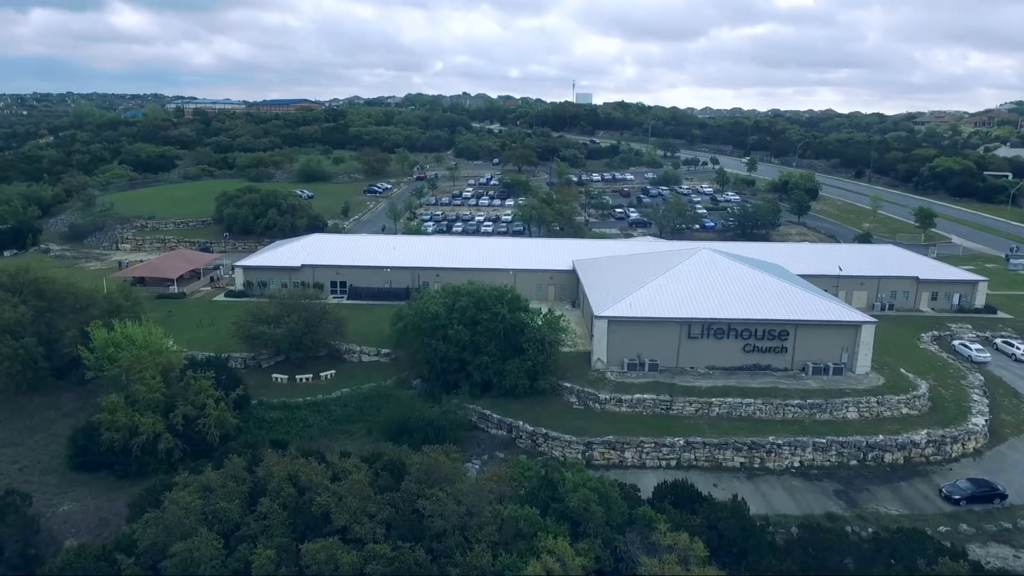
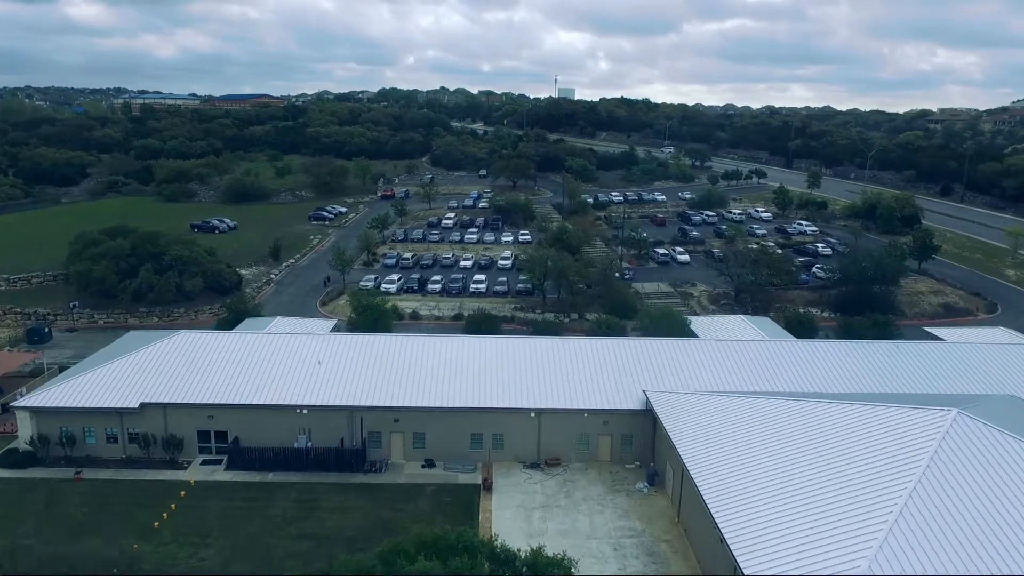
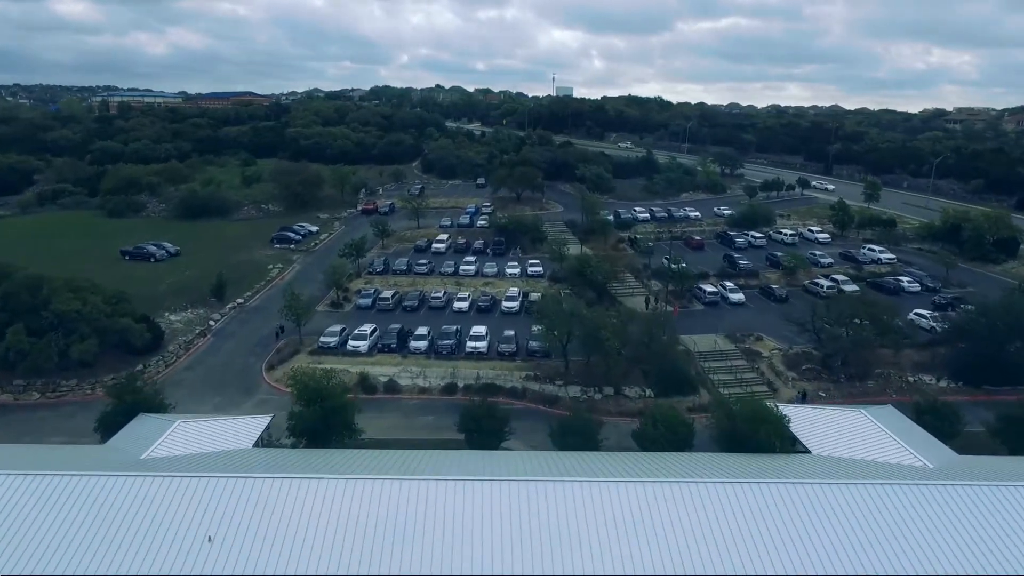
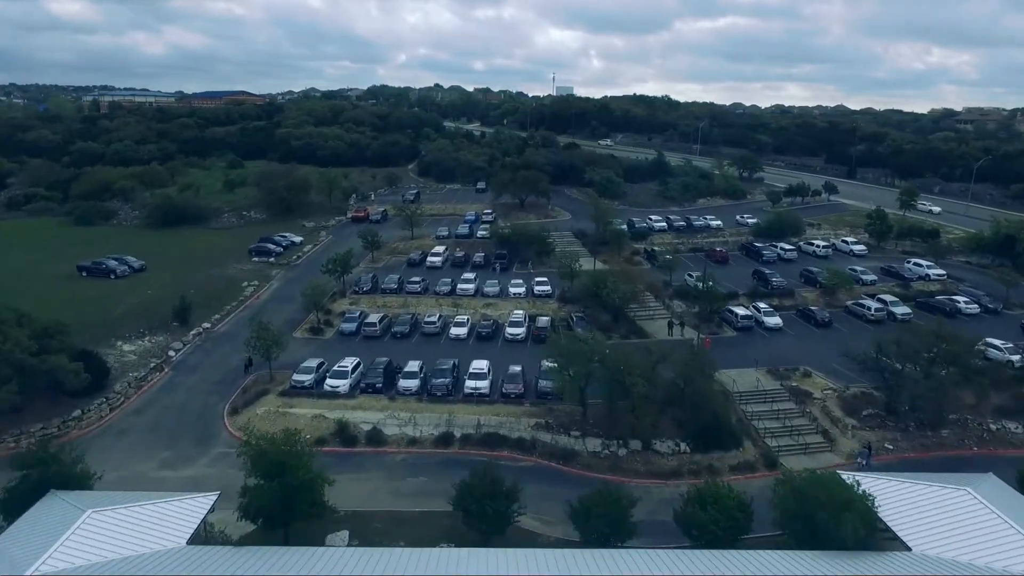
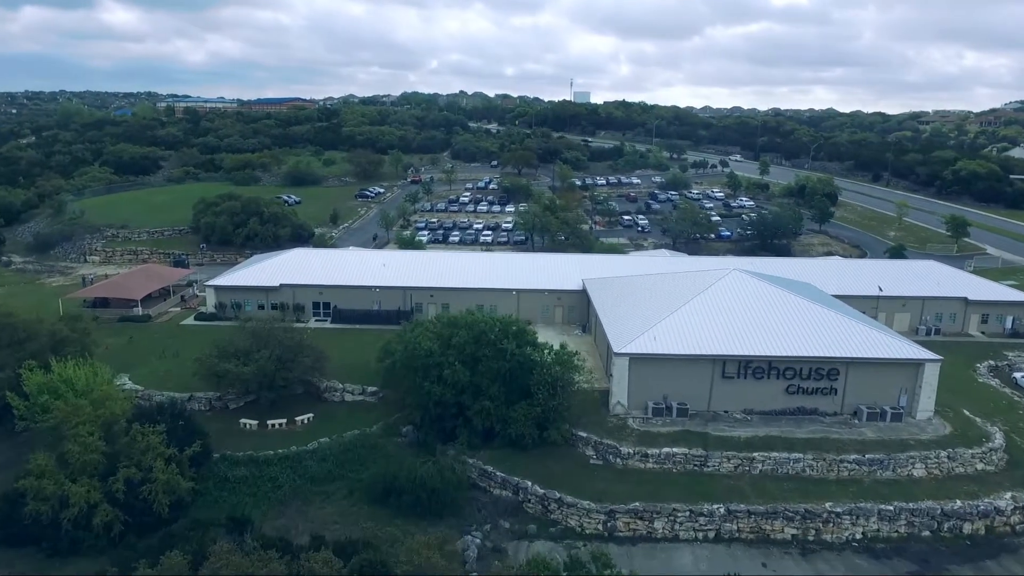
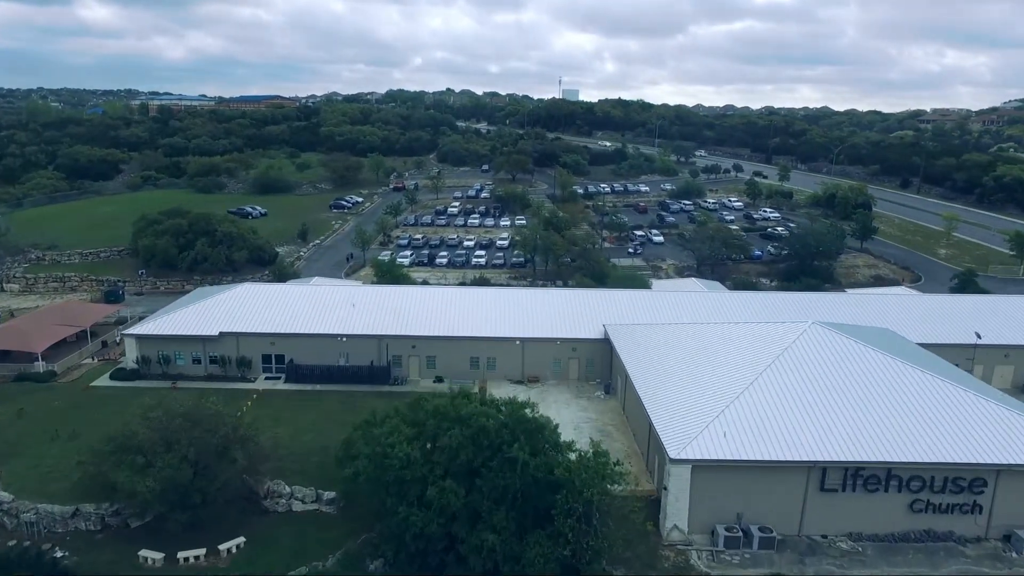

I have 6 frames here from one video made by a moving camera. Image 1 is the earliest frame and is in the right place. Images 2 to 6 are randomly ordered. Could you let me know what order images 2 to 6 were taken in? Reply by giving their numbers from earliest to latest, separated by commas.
5, 6, 2, 3, 4
